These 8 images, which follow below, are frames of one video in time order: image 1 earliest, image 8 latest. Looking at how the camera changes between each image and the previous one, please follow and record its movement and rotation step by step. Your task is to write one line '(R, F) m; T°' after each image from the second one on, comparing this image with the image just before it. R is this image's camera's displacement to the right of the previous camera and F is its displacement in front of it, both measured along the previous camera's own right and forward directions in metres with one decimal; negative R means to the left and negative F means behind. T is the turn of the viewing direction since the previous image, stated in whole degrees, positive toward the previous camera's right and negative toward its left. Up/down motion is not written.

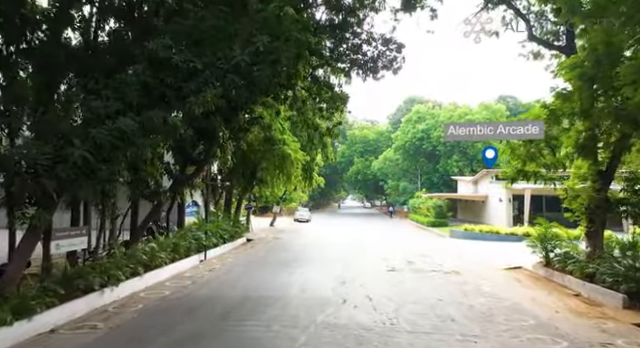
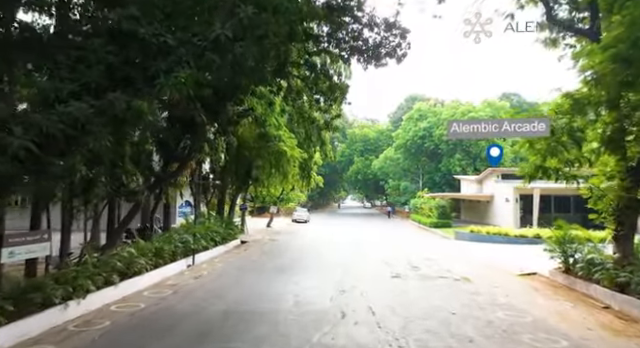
(+0.1, +1.1) m; 0°
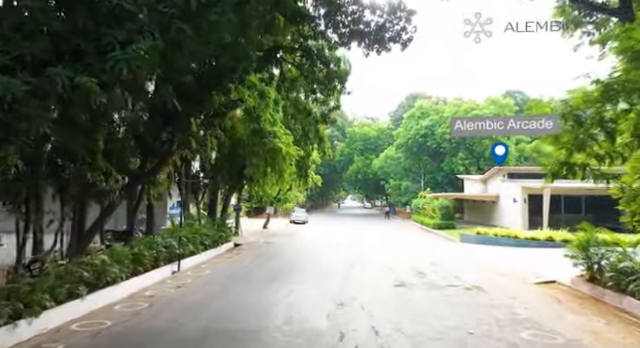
(+0.1, +1.2) m; 0°
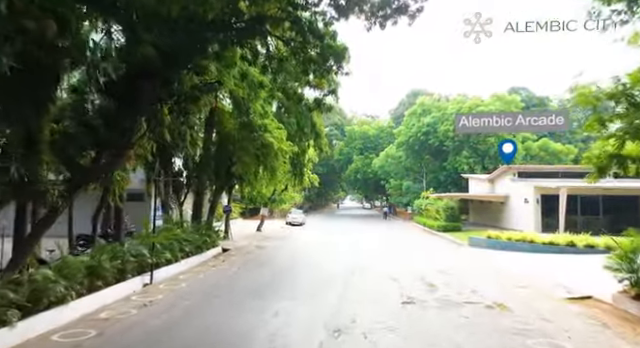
(+0.1, +1.7) m; 0°
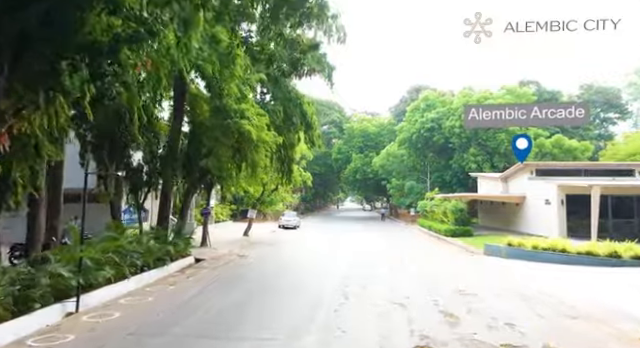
(+0.3, +2.8) m; 0°
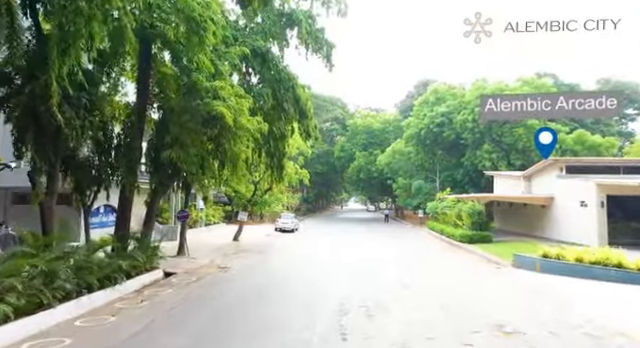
(+0.2, +2.7) m; 0°
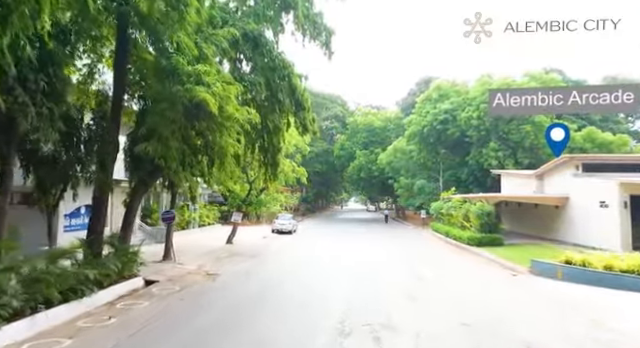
(0.0, +1.3) m; 0°
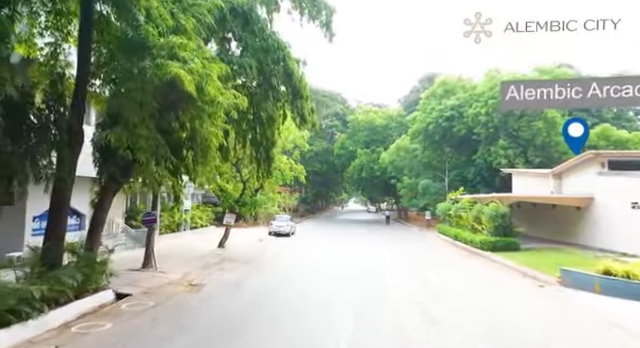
(0.0, +1.6) m; 0°
